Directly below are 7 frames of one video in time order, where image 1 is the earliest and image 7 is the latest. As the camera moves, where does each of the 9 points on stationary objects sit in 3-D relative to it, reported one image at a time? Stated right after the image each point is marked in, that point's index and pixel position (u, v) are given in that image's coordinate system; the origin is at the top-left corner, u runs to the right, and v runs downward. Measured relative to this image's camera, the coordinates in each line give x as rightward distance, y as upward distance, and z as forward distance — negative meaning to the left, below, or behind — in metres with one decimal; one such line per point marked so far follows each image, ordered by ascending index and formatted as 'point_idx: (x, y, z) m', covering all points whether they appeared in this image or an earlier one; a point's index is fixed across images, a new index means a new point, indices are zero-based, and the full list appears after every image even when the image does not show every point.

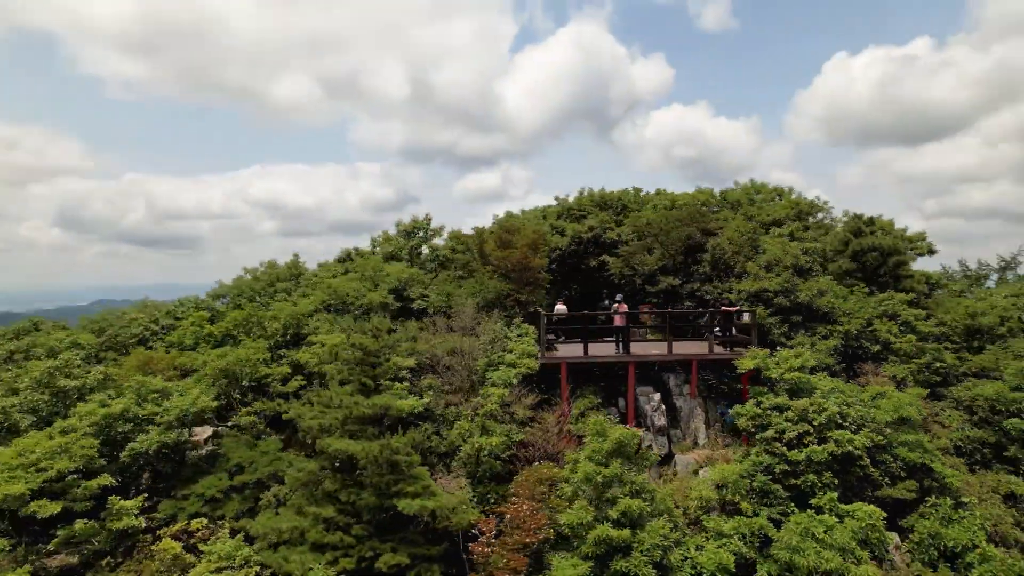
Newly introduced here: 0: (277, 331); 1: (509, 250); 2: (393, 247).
0: (-5.3, -1.0, +15.1) m
1: (0.0, +1.0, +17.2) m
2: (-3.5, +1.2, +19.7) m
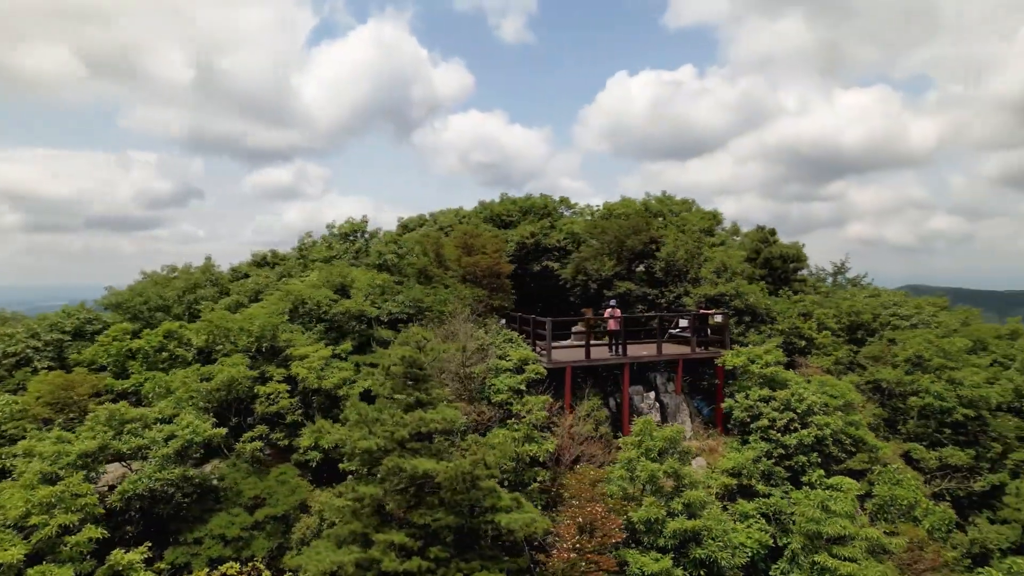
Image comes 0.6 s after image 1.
0: (-5.4, -1.2, +13.5) m
1: (-1.0, +0.8, +17.1) m
2: (-5.0, +1.1, +18.5) m
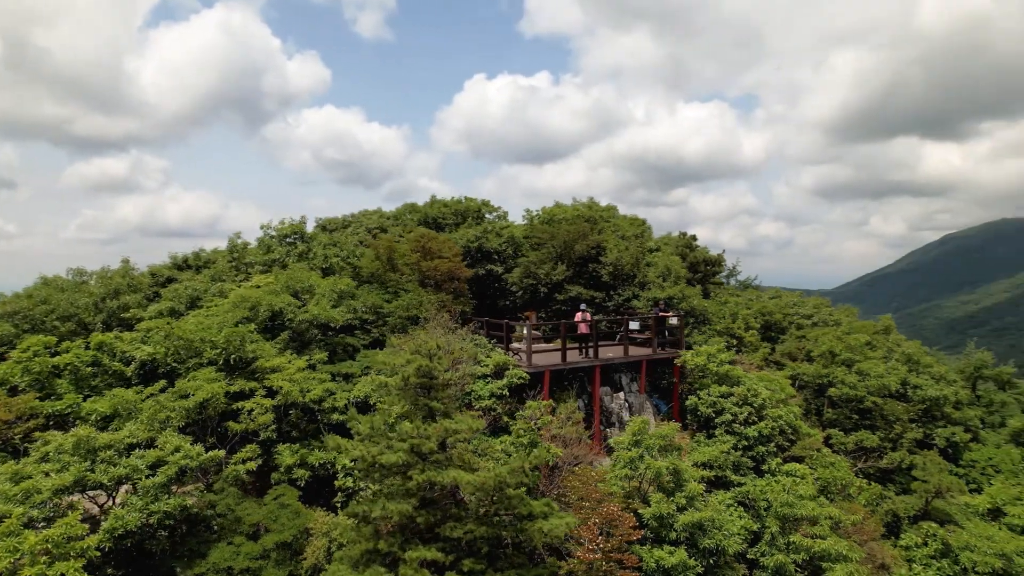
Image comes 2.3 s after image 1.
0: (-5.6, -1.3, +12.4) m
1: (-2.0, +0.7, +16.8) m
2: (-6.3, +0.9, +17.2) m
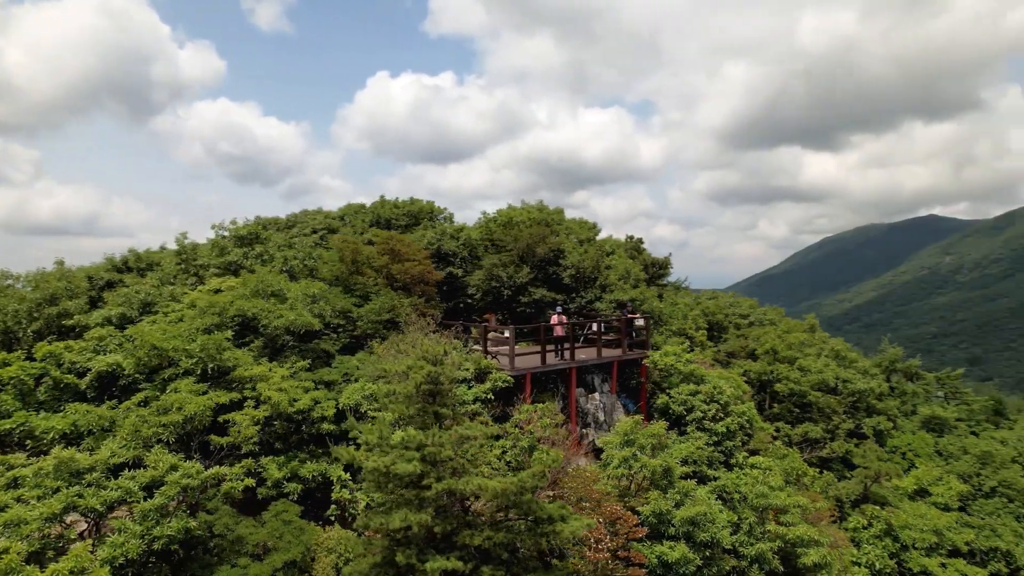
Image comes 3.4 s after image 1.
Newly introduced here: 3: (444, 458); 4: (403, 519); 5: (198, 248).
0: (-5.7, -1.4, +11.5) m
1: (-2.8, +0.6, +16.4) m
2: (-7.1, +0.8, +16.3) m
3: (-1.0, -2.5, +9.6) m
4: (-1.5, -3.2, +9.2) m
5: (-8.1, +1.0, +17.0) m
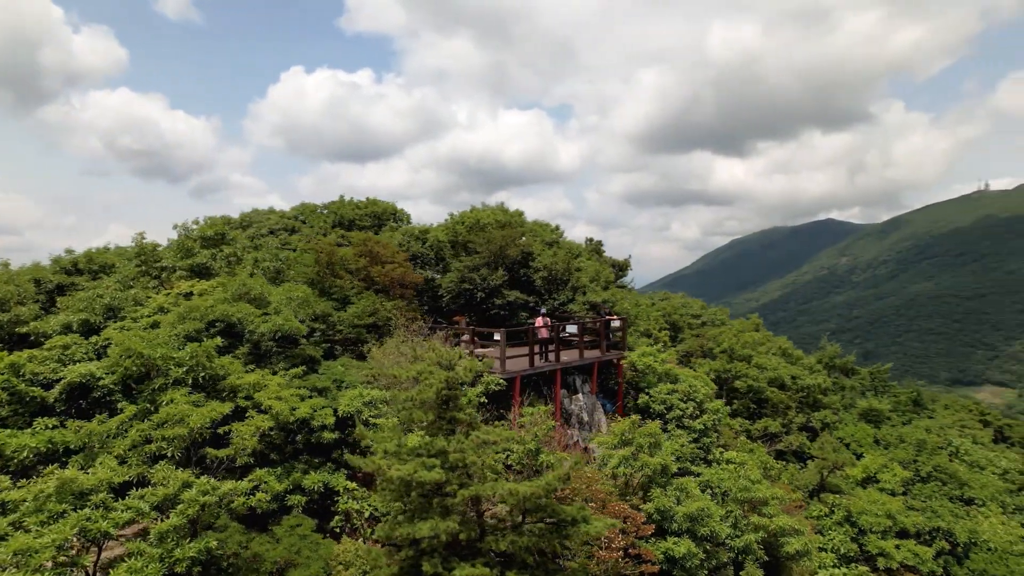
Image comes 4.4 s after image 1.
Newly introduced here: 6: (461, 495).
0: (-5.5, -1.5, +10.9) m
1: (-3.2, +0.5, +16.1) m
2: (-7.5, +0.7, +15.4) m
3: (-0.6, -2.5, +9.5) m
4: (-1.1, -3.3, +9.0) m
5: (-8.6, +1.0, +15.9) m
6: (-0.7, -2.9, +9.3) m
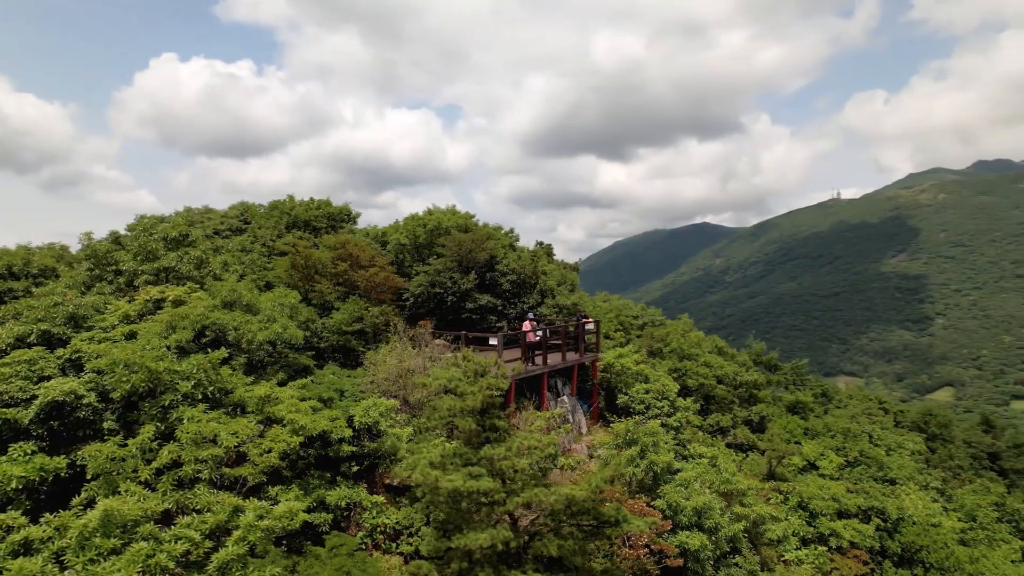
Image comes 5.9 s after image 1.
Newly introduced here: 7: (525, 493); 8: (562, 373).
0: (-5.0, -1.6, +10.0) m
1: (-3.6, +0.4, +15.5) m
2: (-7.7, +0.6, +14.1) m
3: (+0.1, -2.6, +9.4) m
4: (-0.3, -3.4, +8.8) m
5: (-8.9, +0.8, +14.5) m
6: (0.0, -3.0, +9.2) m
7: (+0.2, -3.0, +9.6) m
8: (+1.3, -2.1, +16.6) m
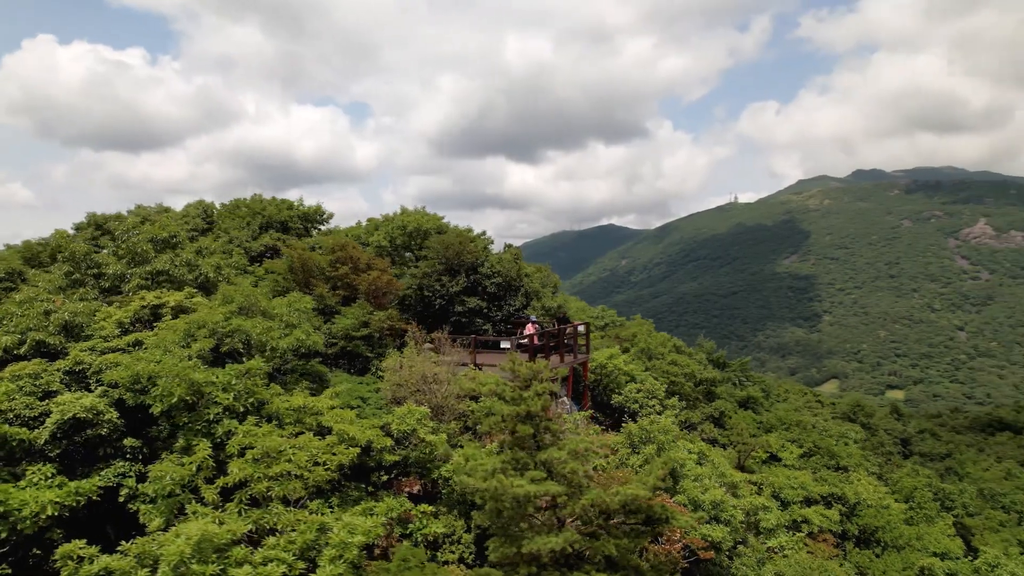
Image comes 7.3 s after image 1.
0: (-4.2, -1.7, +9.4) m
1: (-3.5, +0.3, +15.0) m
2: (-7.4, +0.5, +13.2) m
3: (+0.9, -2.7, +9.5) m
4: (+0.6, -3.4, +8.9) m
5: (-8.6, +0.7, +13.4) m
6: (+0.9, -3.1, +9.3) m
7: (+1.0, -3.0, +9.7) m
8: (+1.2, -2.2, +16.8) m
